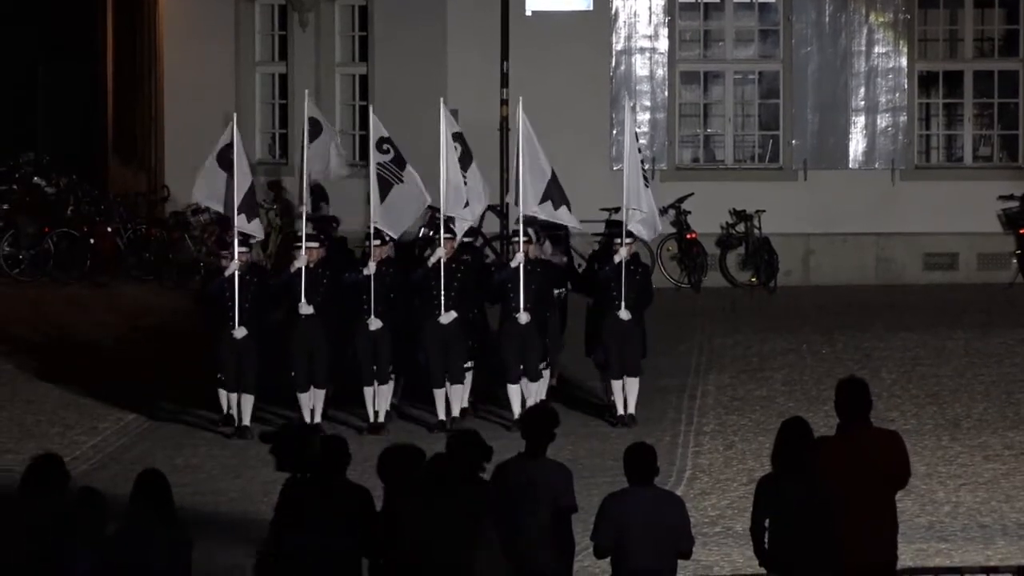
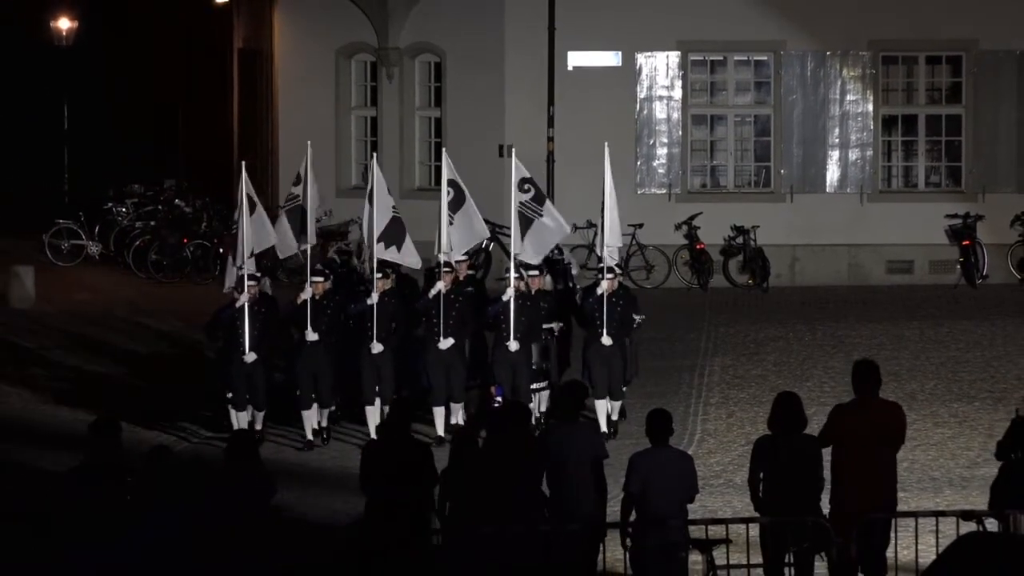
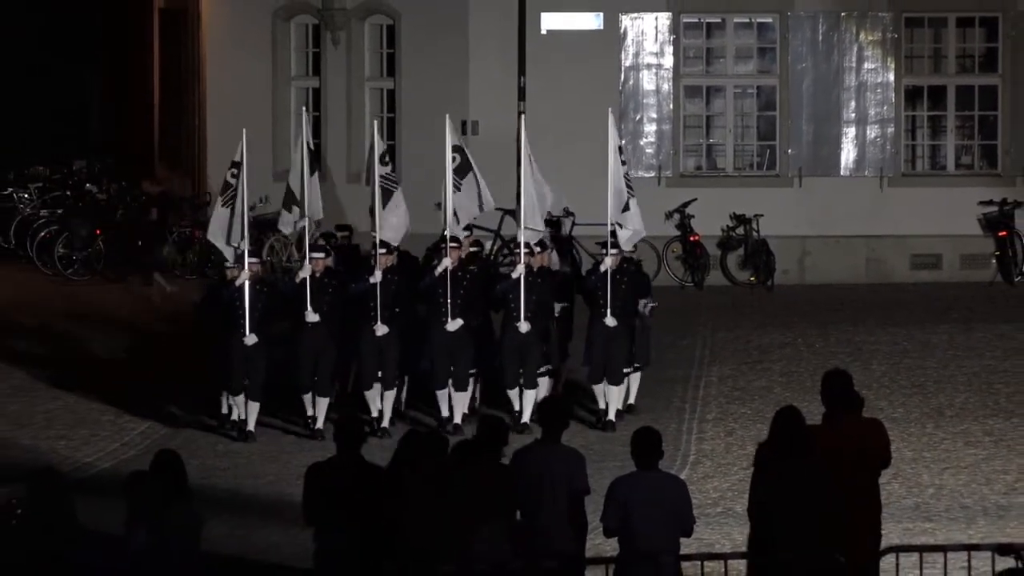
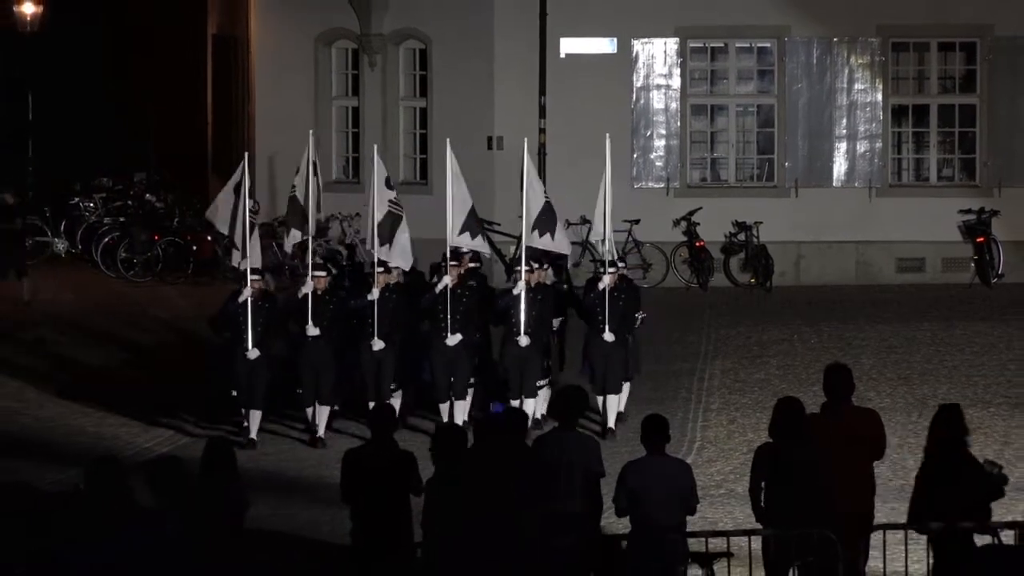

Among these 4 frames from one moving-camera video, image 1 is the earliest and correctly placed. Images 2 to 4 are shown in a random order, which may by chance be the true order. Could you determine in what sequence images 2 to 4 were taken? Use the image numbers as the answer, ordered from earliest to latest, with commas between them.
3, 4, 2
